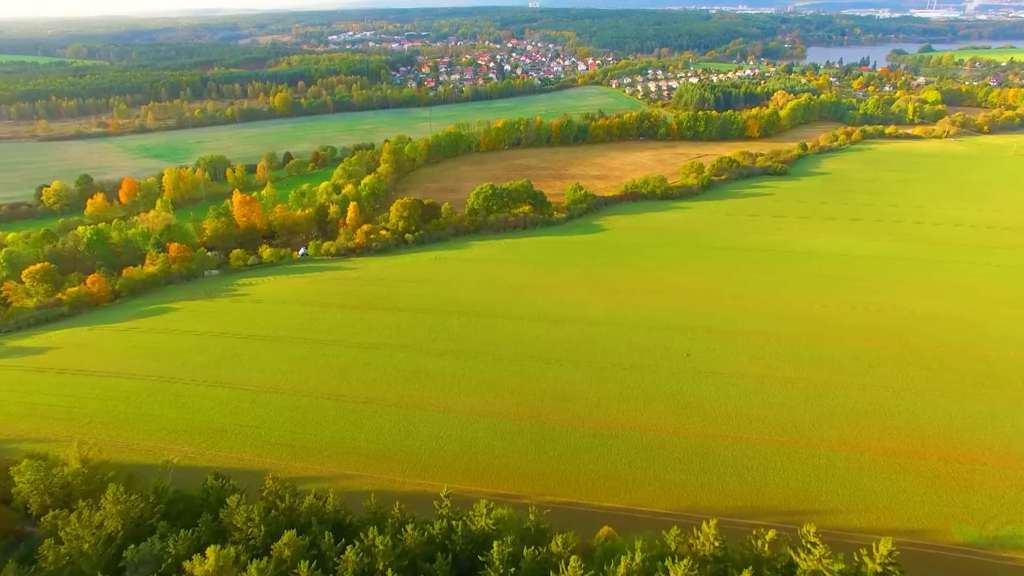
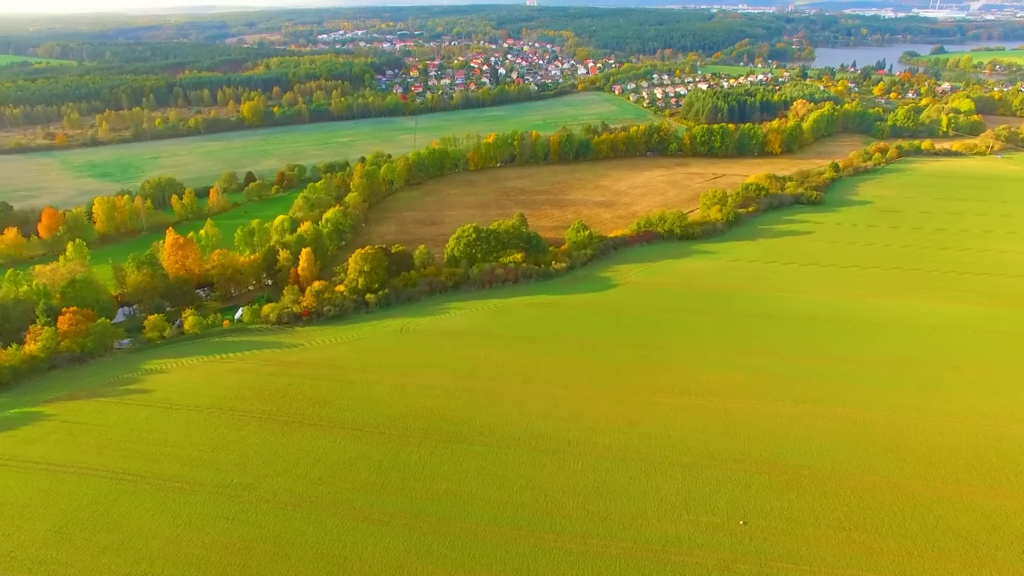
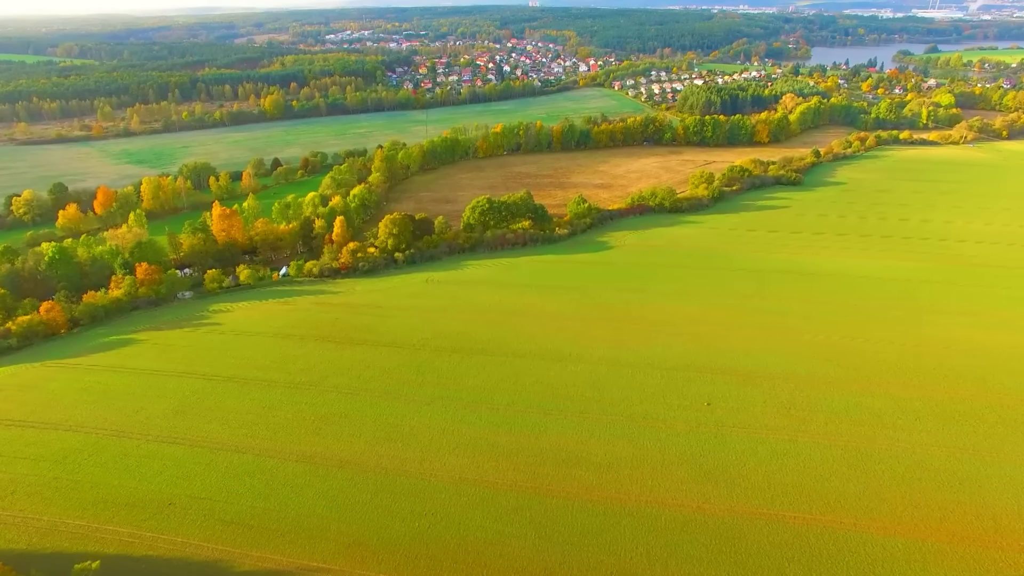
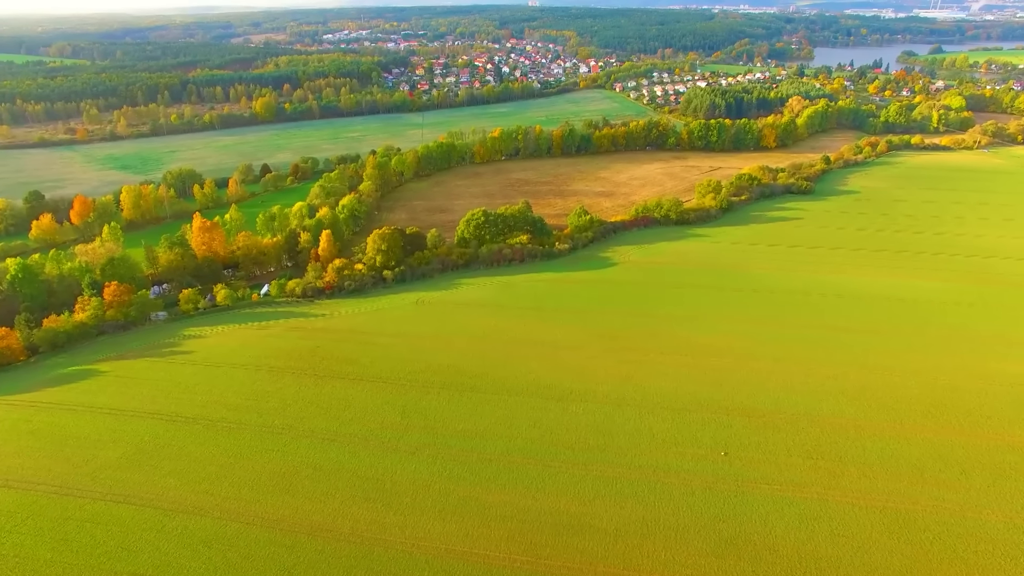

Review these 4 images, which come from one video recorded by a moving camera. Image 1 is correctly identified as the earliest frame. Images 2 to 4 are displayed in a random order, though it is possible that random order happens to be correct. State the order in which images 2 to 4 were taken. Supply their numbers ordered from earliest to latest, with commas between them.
3, 4, 2
